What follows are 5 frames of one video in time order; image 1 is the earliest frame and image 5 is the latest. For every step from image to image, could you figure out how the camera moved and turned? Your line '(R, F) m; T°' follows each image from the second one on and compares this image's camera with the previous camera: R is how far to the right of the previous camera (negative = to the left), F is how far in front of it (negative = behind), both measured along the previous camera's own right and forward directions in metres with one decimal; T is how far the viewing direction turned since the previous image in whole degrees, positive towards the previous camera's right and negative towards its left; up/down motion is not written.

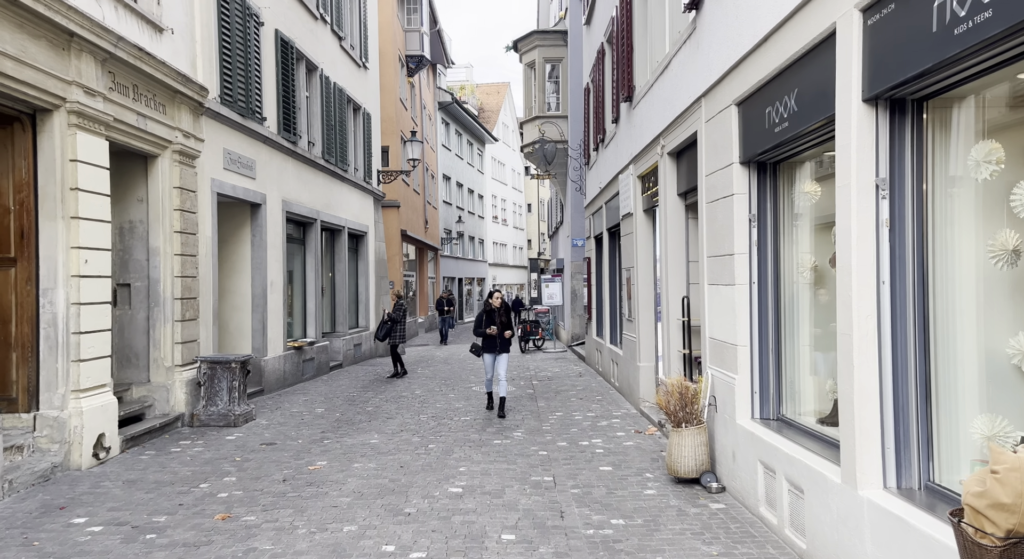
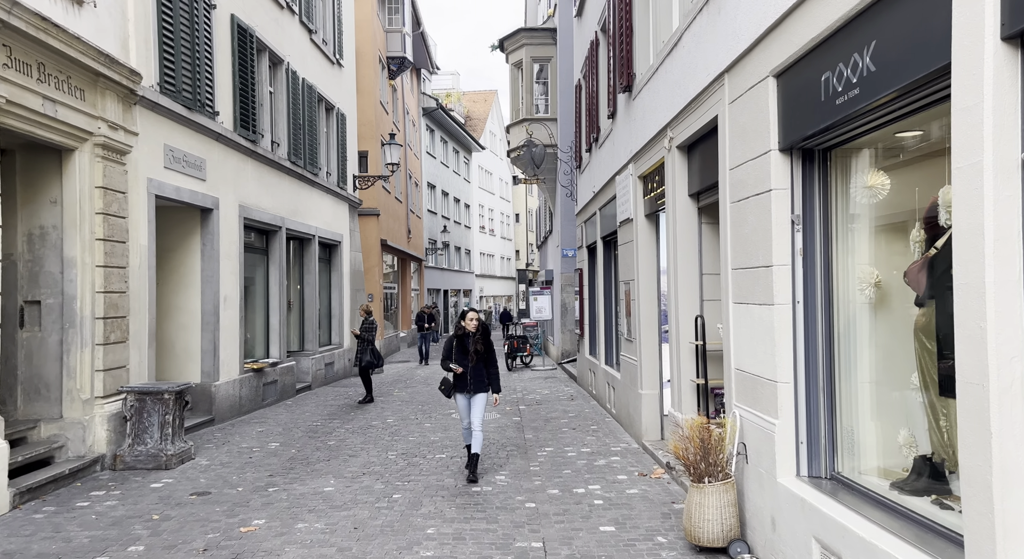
(+0.1, +1.4) m; +1°
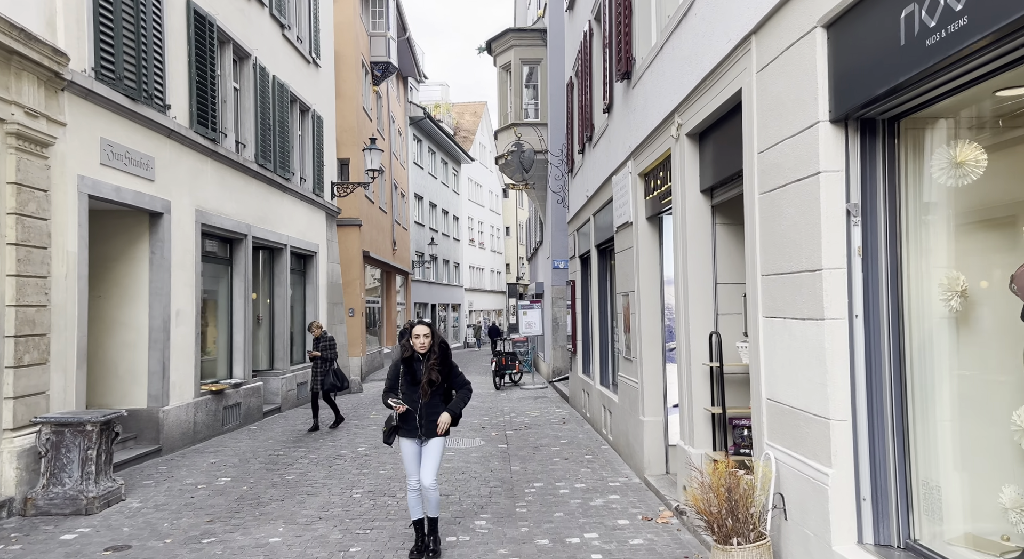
(+0.1, +1.1) m; +1°
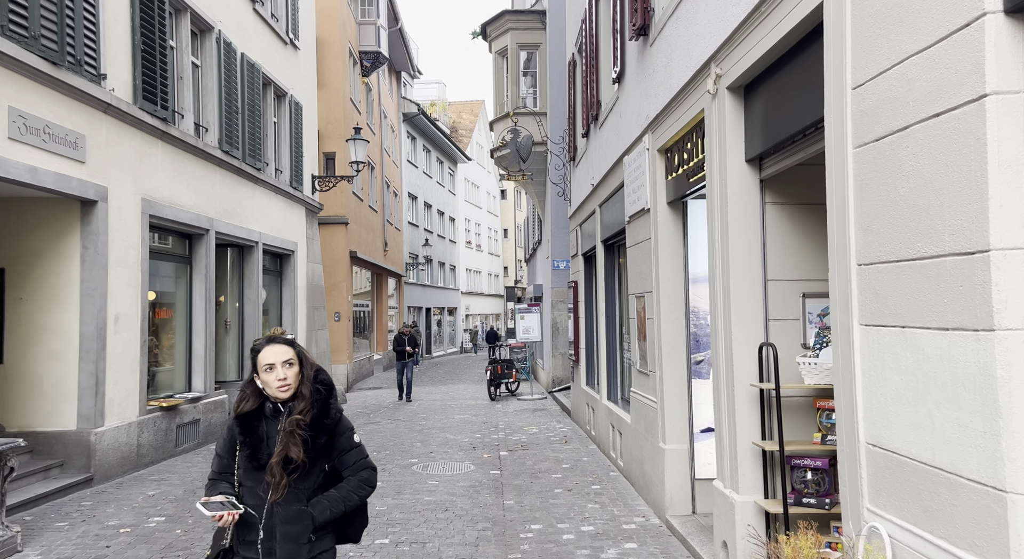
(0.0, +1.4) m; 0°
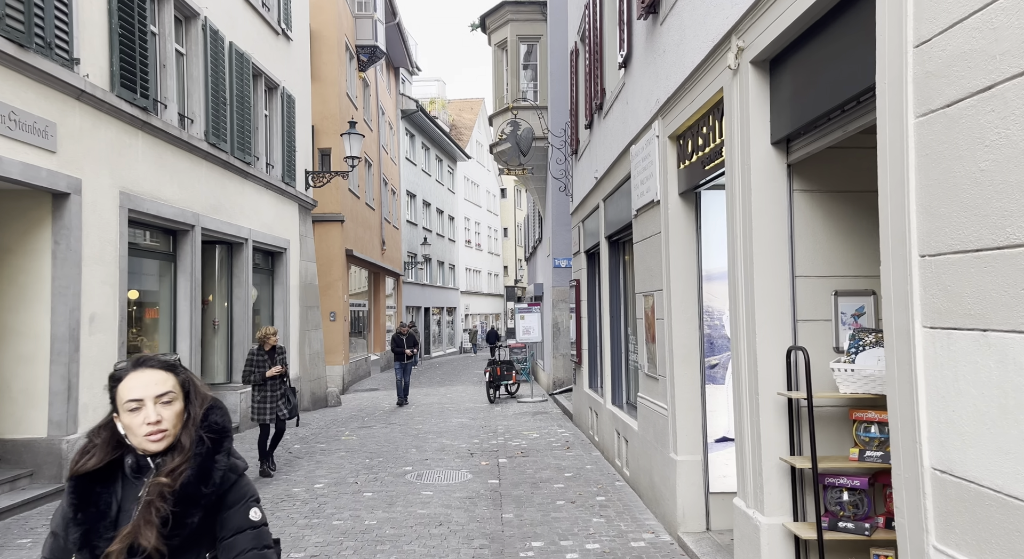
(0.0, +0.5) m; 0°
